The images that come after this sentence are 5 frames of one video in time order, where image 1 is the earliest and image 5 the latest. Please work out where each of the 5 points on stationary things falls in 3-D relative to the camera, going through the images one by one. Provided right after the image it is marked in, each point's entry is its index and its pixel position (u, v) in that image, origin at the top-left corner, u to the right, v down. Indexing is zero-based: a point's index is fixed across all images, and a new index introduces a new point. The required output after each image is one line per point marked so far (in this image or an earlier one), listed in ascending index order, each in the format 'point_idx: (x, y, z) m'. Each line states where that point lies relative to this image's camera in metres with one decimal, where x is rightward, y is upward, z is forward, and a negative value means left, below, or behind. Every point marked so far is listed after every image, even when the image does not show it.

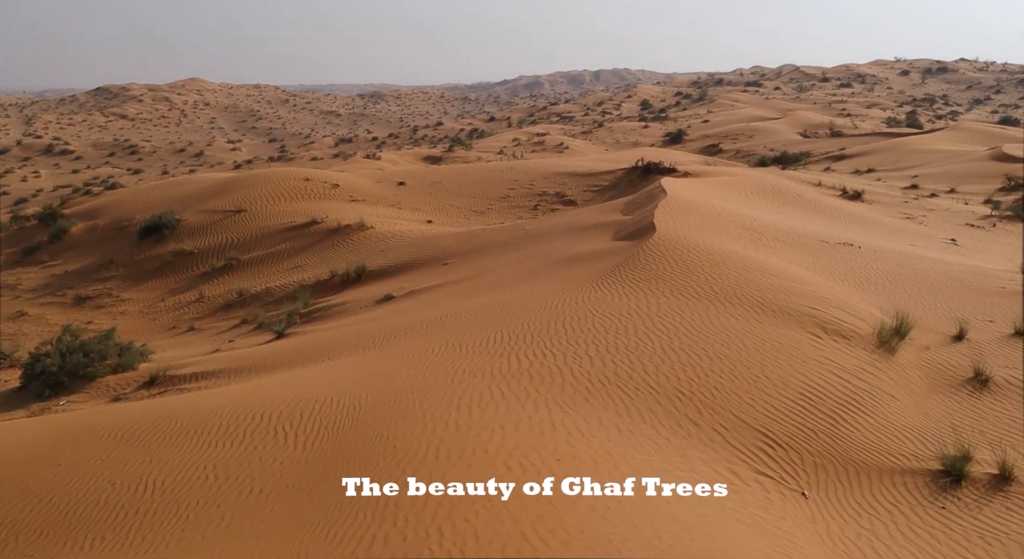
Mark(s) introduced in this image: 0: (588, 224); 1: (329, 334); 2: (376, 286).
0: (+1.6, +1.2, +18.9) m
1: (-3.1, -0.9, +15.2) m
2: (-2.9, -0.2, +19.4) m
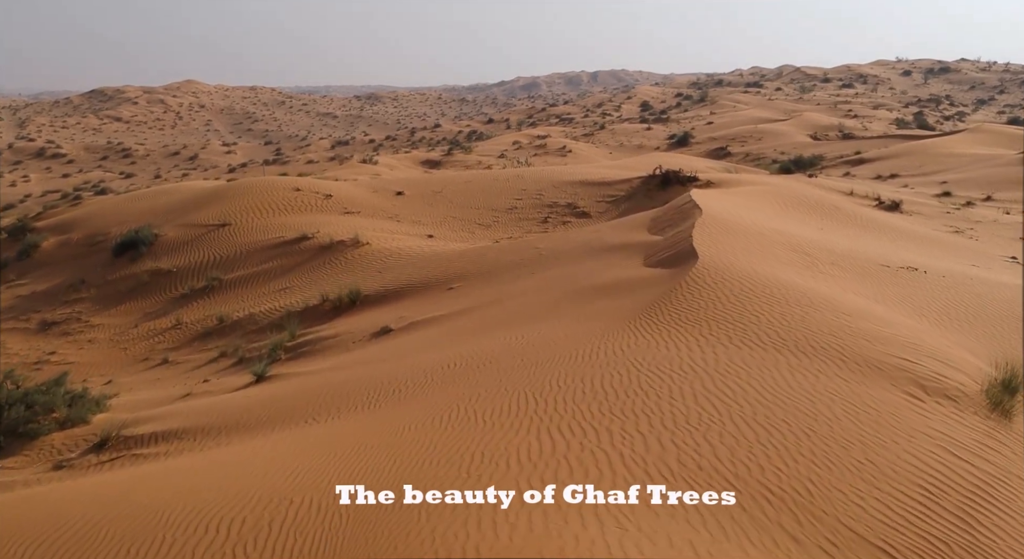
0: (+1.9, +0.7, +16.7) m
1: (-2.9, -1.5, +13.1) m
2: (-2.7, -0.7, +17.2) m
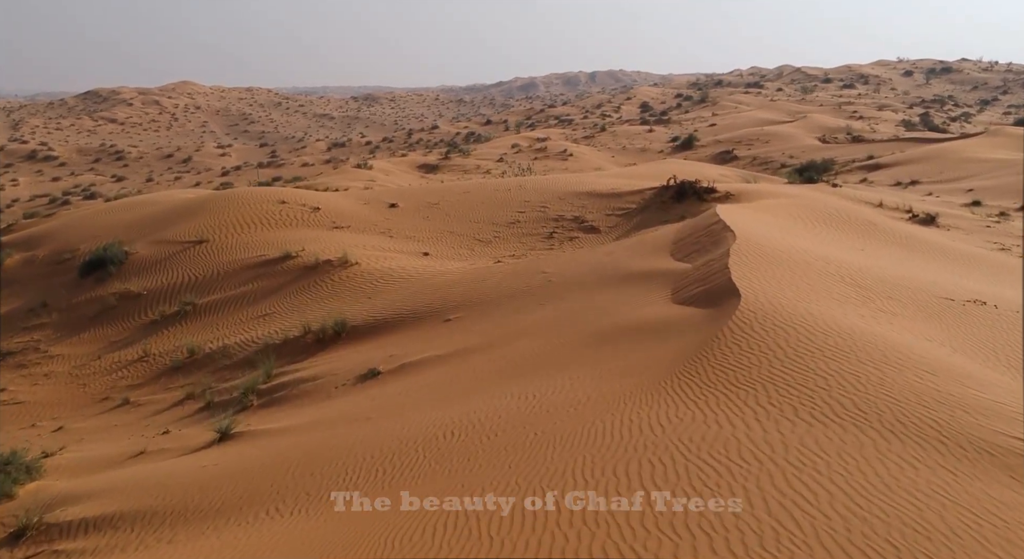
0: (+2.0, +0.1, +14.7) m
1: (-2.8, -2.0, +11.0) m
2: (-2.6, -1.2, +15.2) m
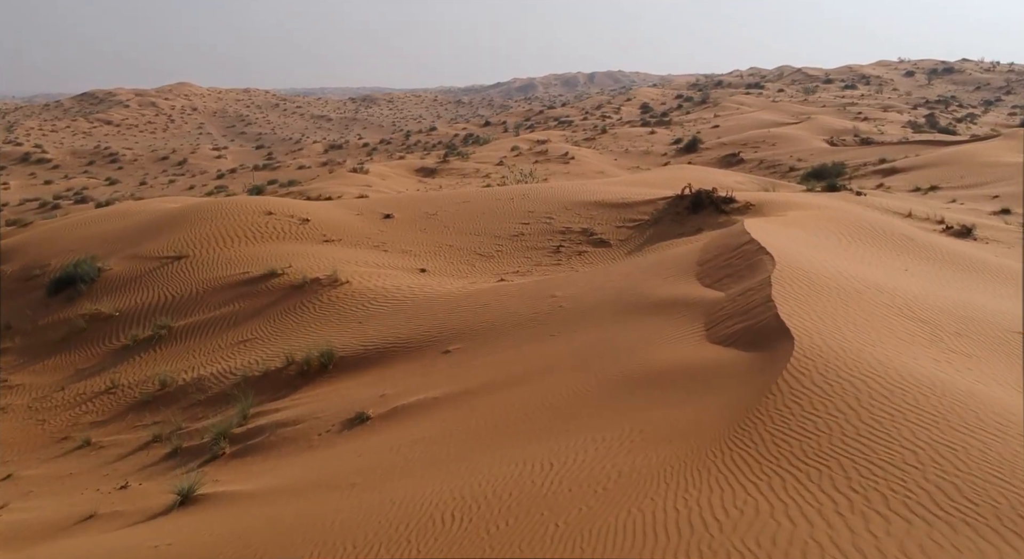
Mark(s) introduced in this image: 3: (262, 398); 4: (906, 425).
0: (+2.1, -0.3, +13.0) m
1: (-2.6, -2.4, +9.3) m
2: (-2.5, -1.6, +13.5) m
3: (-4.0, -1.9, +14.3) m
4: (+3.3, -1.3, +7.6) m
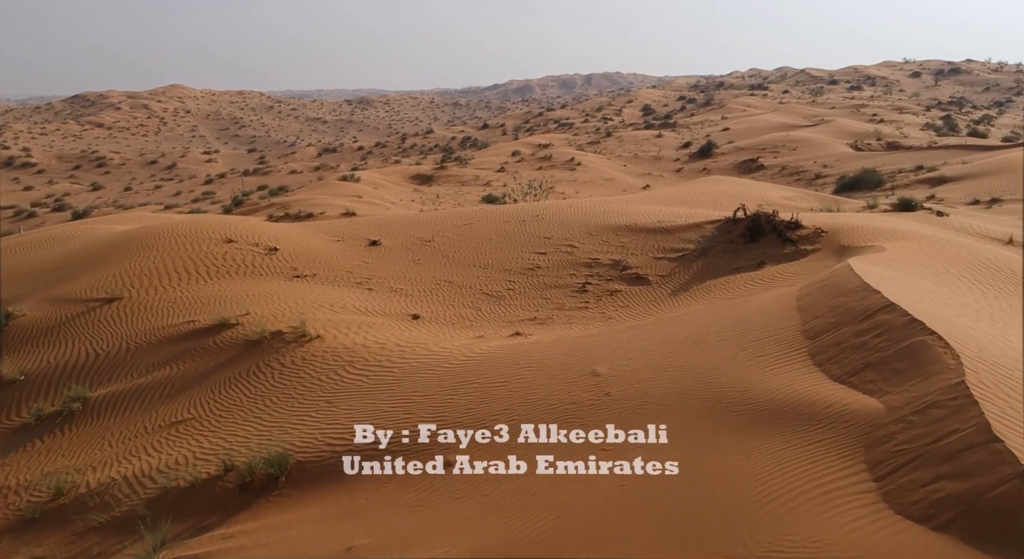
0: (+2.4, -1.1, +8.8) m
1: (-2.3, -3.3, +5.1) m
2: (-2.2, -2.5, +9.2) m
3: (-3.7, -2.8, +10.1) m
4: (+3.7, -2.1, +3.4) m
